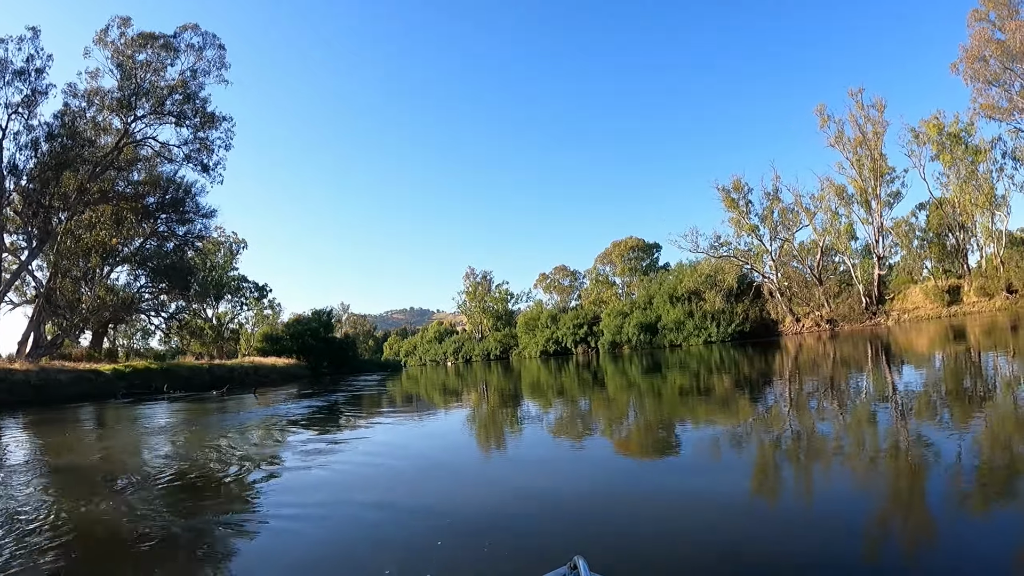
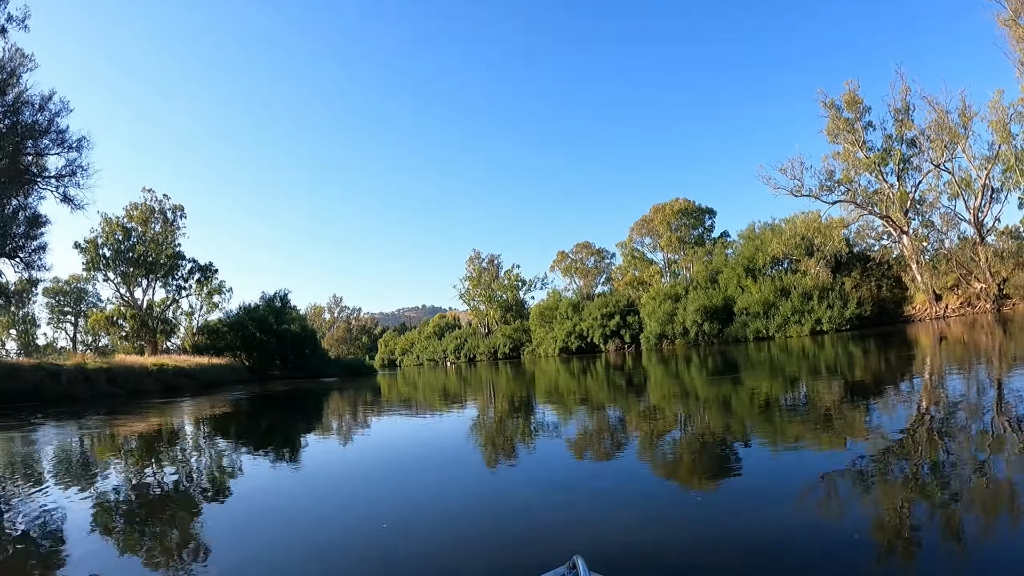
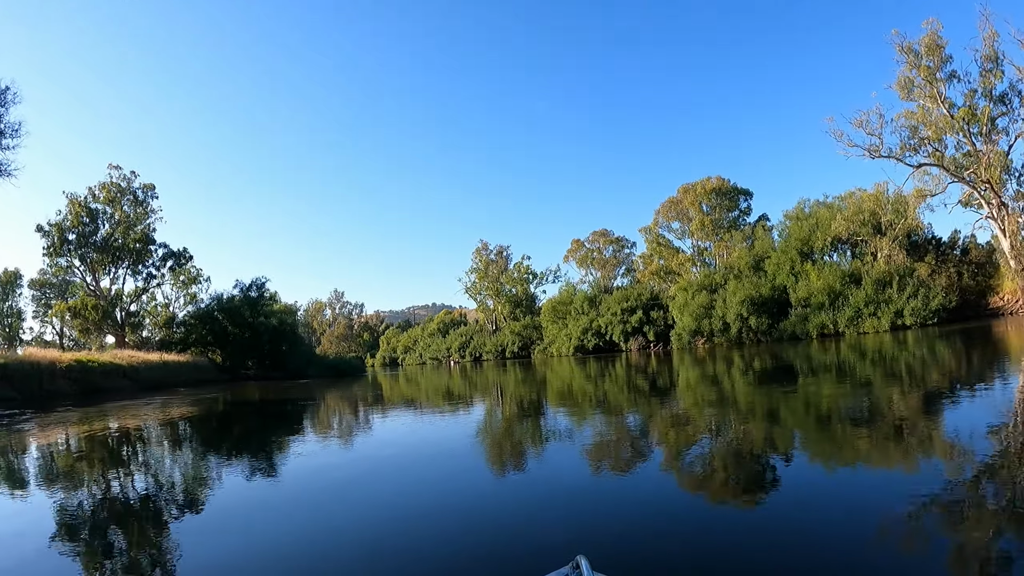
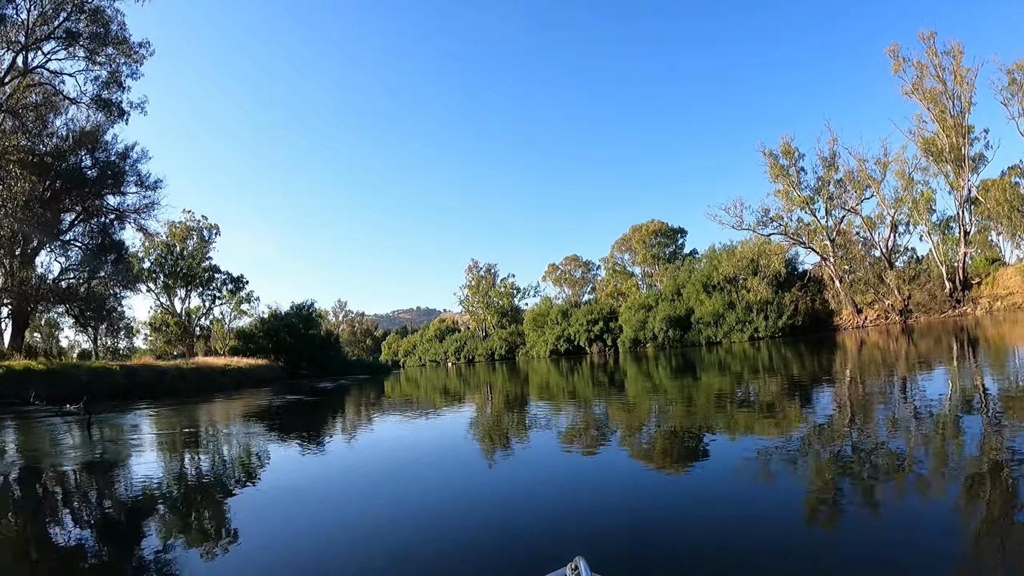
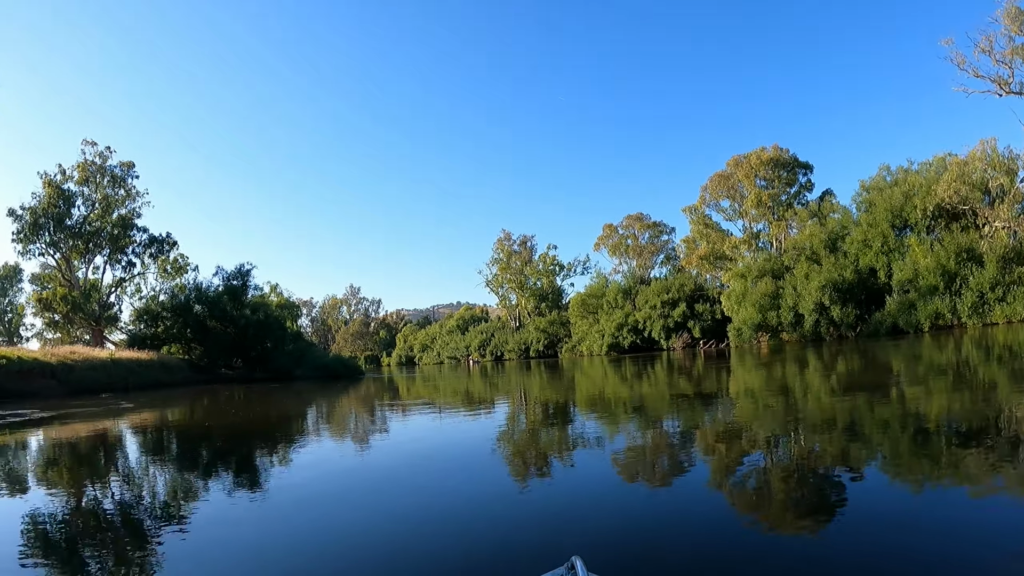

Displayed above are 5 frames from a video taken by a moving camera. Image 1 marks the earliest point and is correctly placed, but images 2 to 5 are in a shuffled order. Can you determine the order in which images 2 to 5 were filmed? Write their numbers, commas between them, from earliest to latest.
4, 2, 3, 5
